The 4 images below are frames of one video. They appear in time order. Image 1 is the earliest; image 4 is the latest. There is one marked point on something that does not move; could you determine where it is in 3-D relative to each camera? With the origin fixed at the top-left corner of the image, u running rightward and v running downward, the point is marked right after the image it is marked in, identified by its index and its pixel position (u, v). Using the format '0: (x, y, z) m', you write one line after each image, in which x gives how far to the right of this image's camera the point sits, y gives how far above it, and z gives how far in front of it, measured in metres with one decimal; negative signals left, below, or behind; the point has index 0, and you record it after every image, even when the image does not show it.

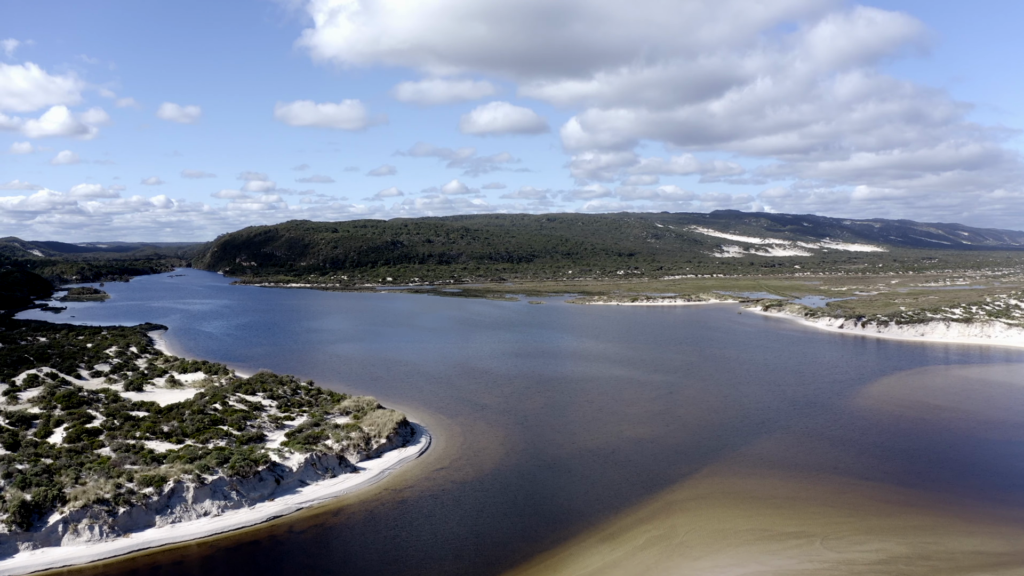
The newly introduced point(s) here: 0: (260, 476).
0: (-7.7, -5.8, +18.6) m
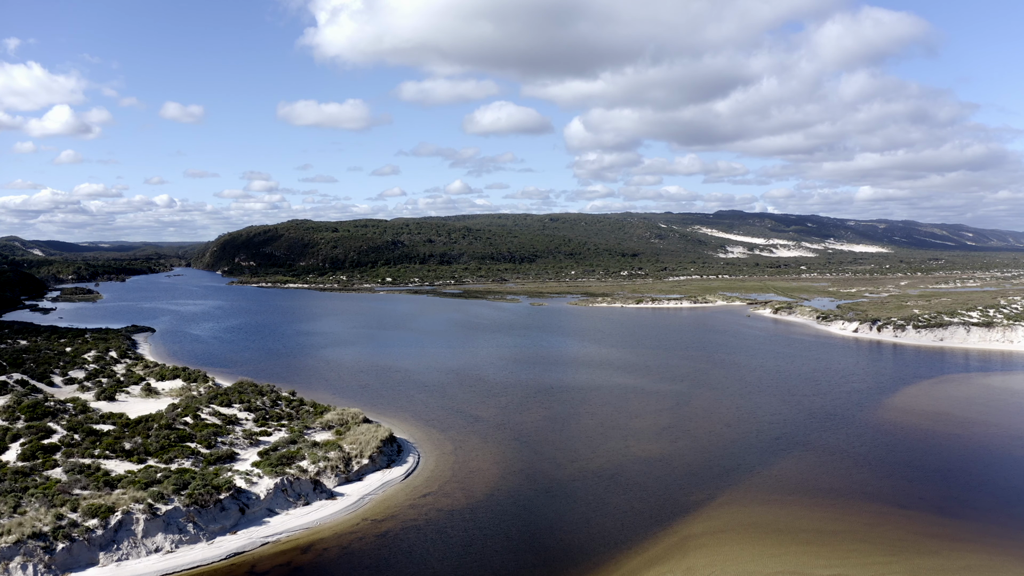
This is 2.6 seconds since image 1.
0: (-7.9, -5.9, +16.5) m
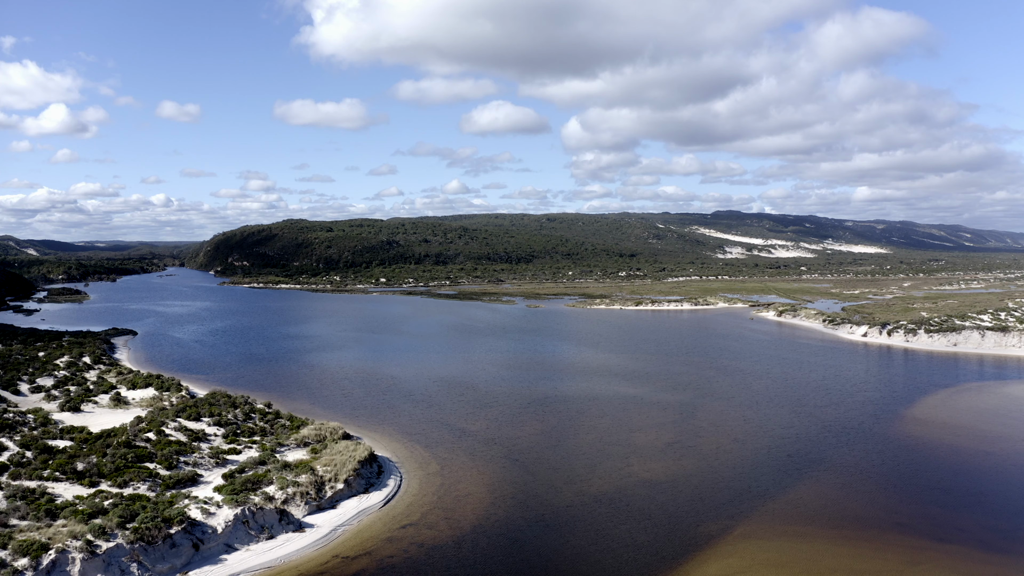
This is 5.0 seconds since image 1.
0: (-8.1, -6.0, +14.5) m
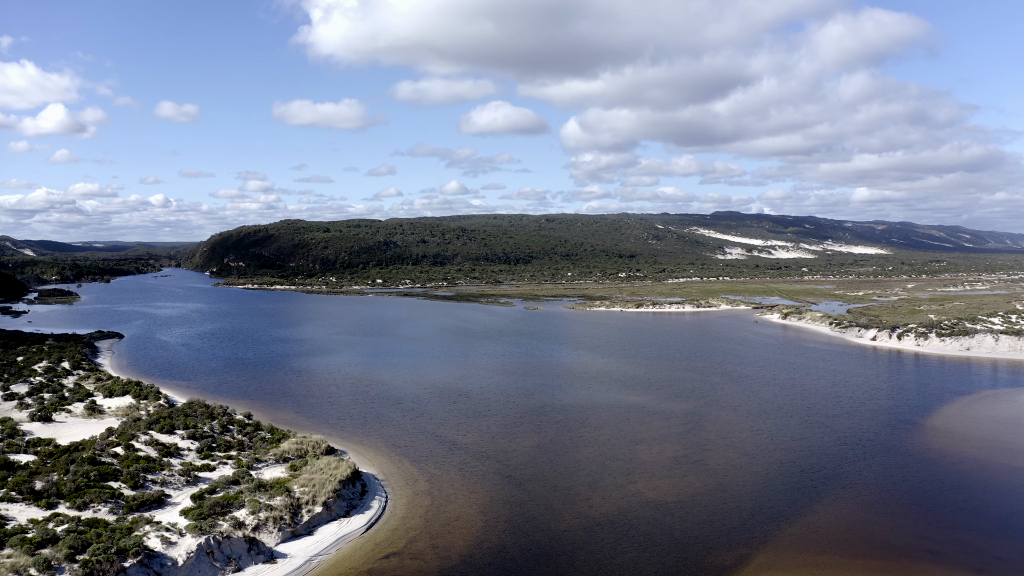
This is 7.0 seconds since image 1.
0: (-8.3, -6.1, +13.0) m
